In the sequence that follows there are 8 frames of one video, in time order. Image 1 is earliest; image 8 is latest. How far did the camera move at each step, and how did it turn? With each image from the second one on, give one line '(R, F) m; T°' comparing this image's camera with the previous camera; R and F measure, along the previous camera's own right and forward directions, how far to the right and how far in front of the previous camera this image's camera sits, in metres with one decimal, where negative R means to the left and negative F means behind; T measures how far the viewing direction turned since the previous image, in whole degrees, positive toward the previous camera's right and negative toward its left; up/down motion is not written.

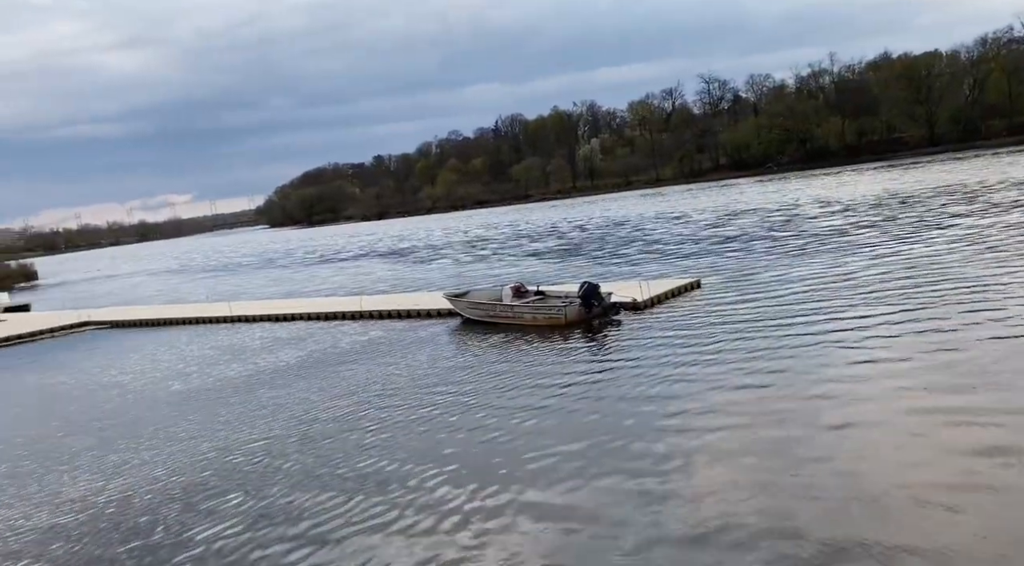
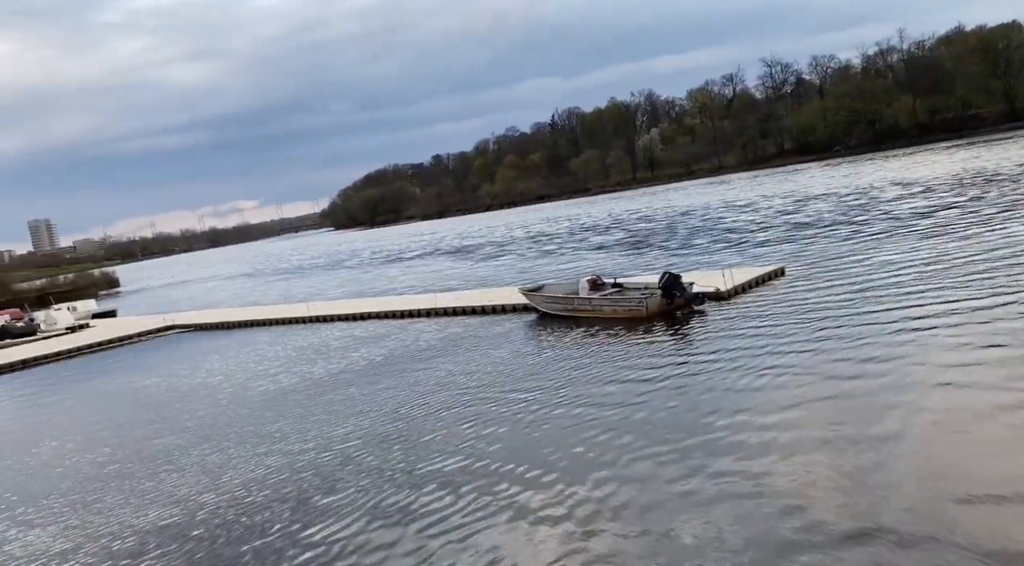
(-0.5, +0.1) m; -4°
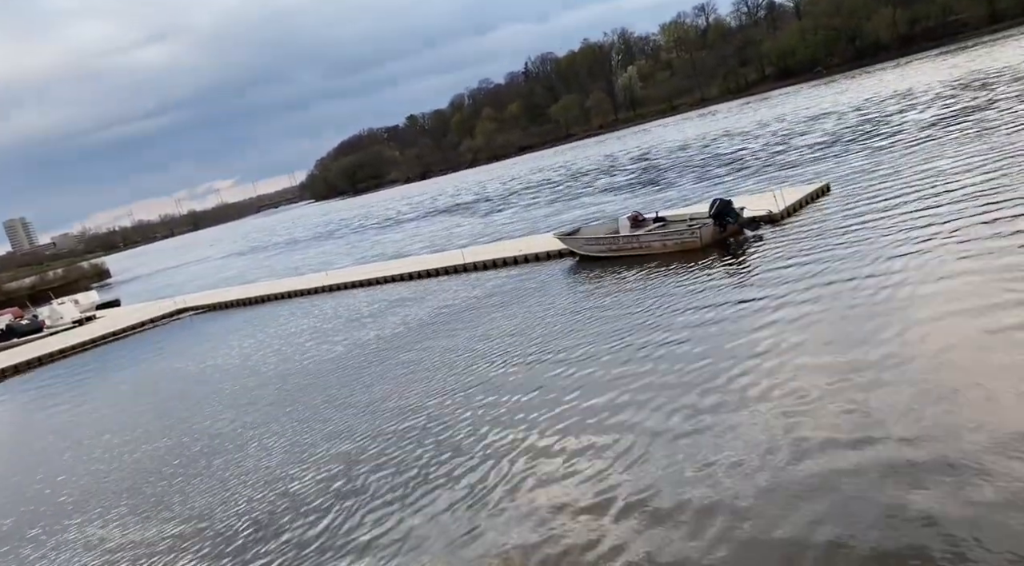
(-1.8, +0.6) m; +1°
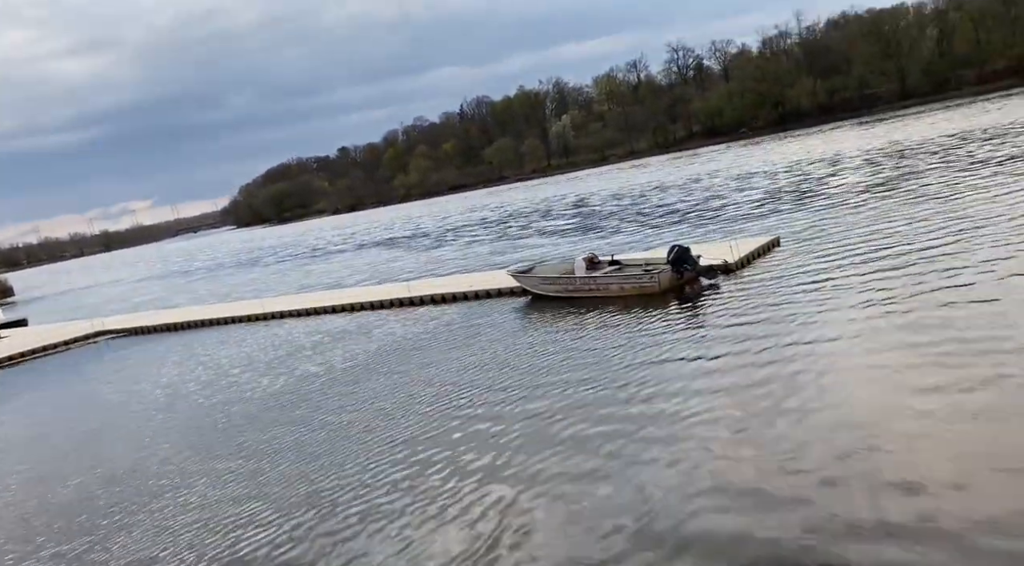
(-1.1, +0.1) m; +5°
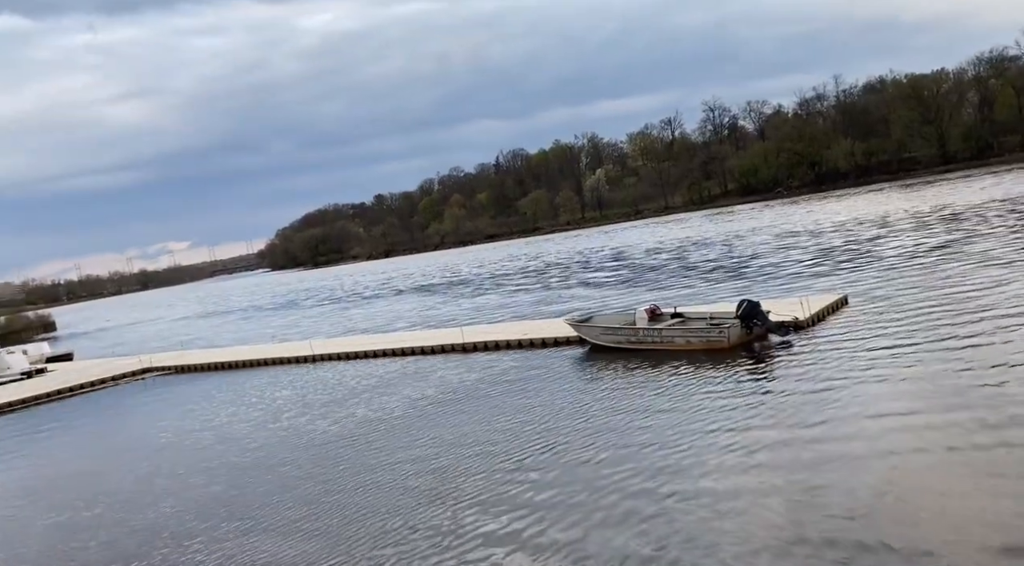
(-1.1, -0.4) m; -2°
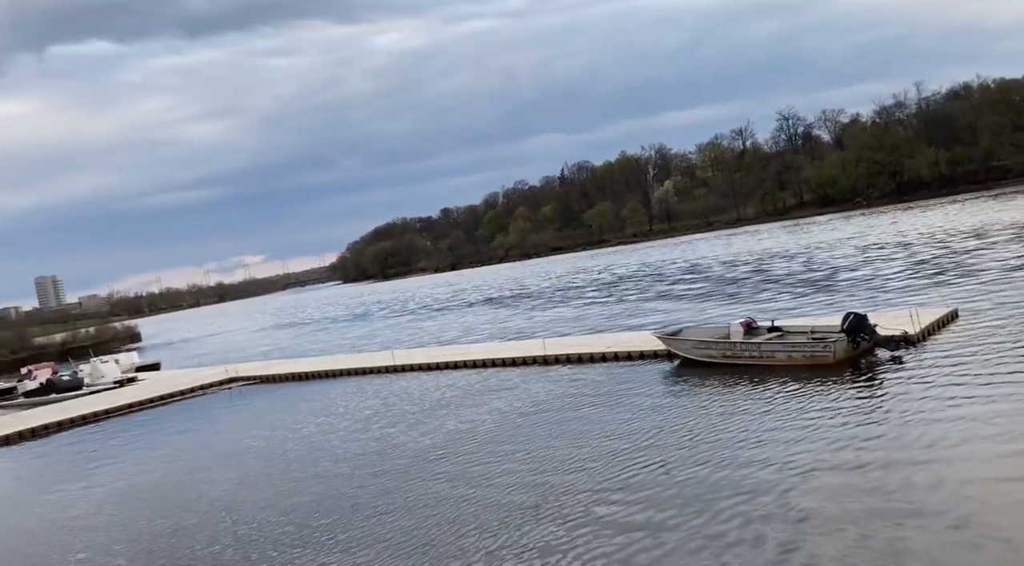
(-0.8, 0.0) m; -4°
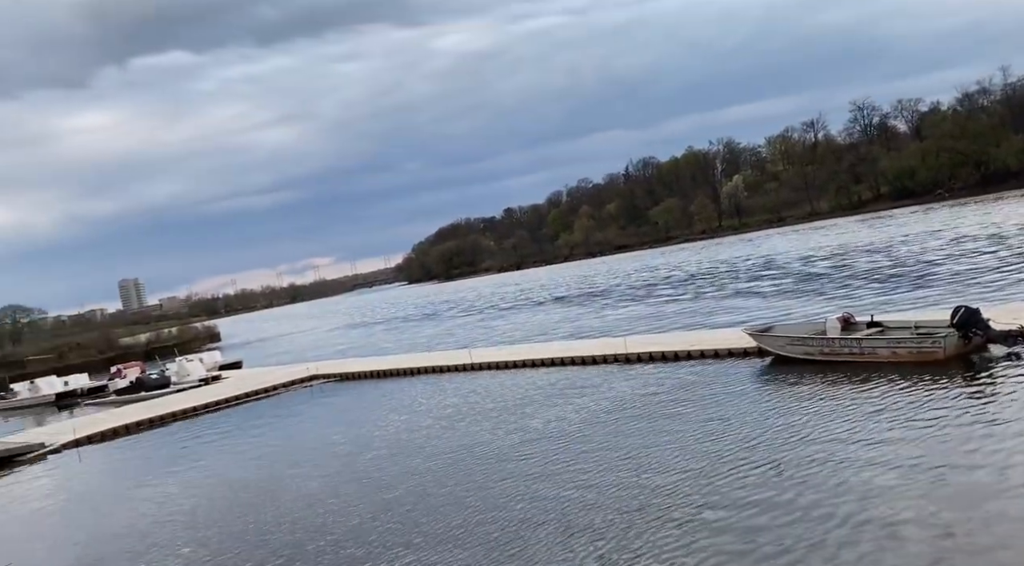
(-0.8, +0.1) m; -4°
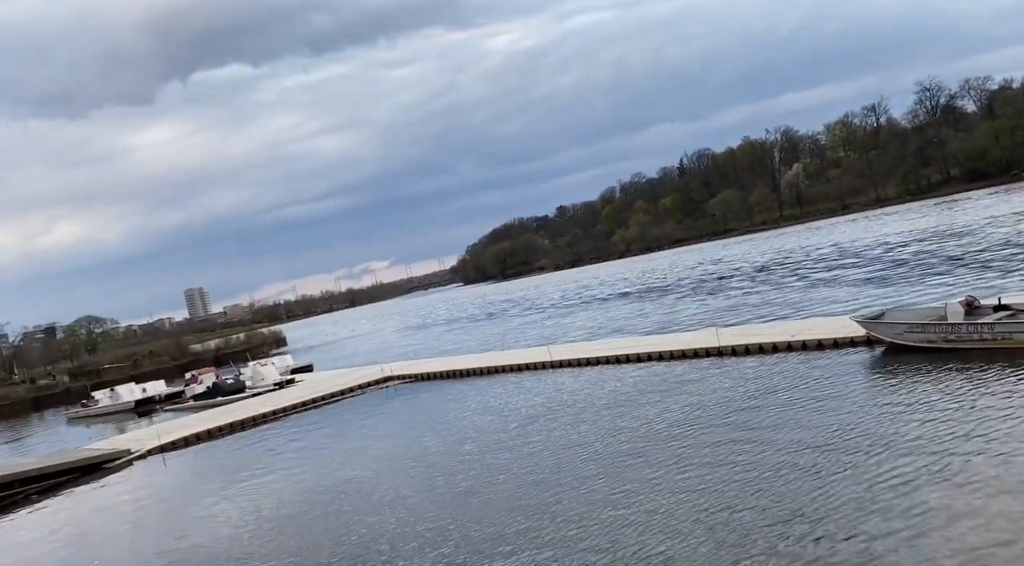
(-1.5, +0.7) m; -3°
